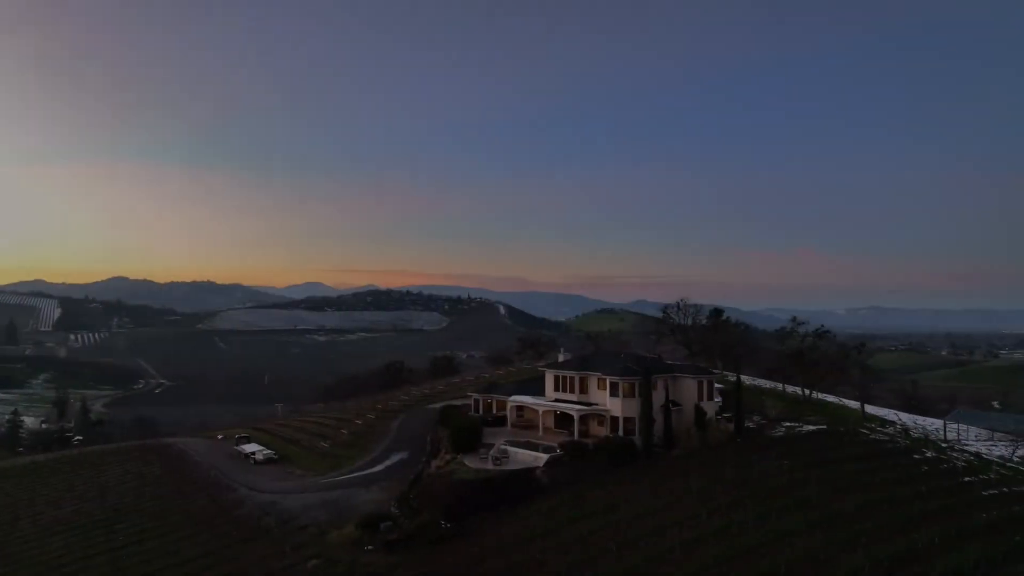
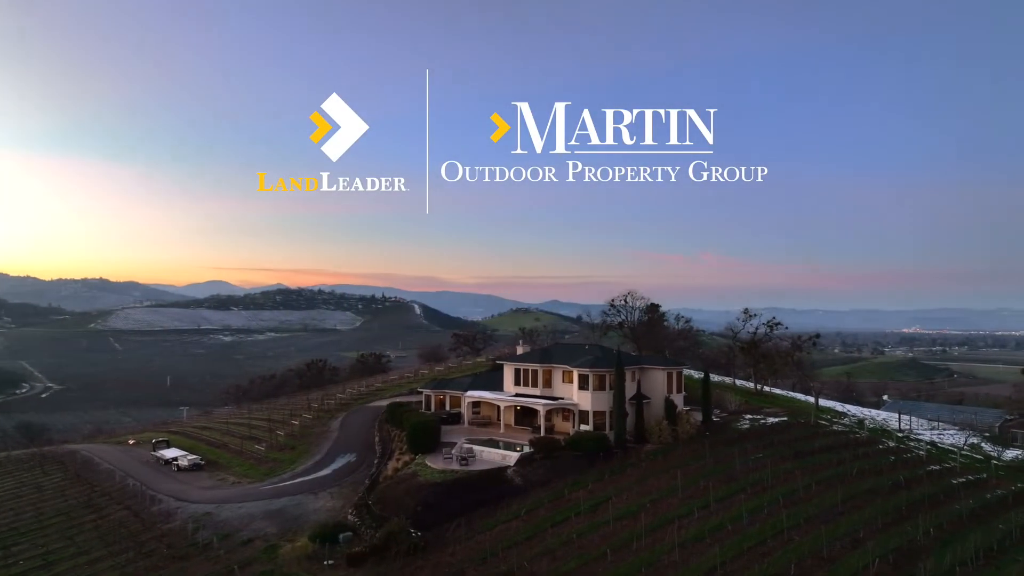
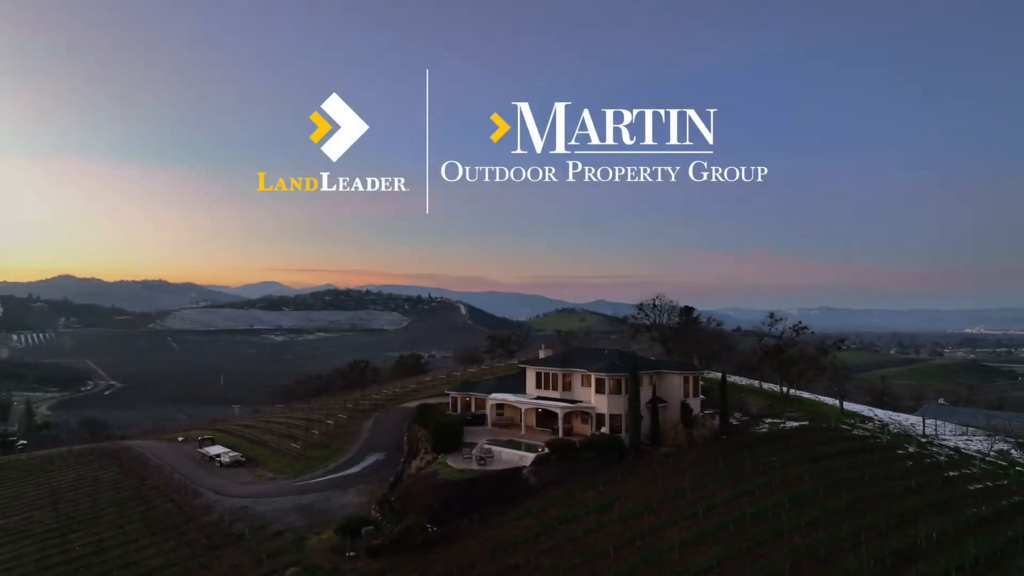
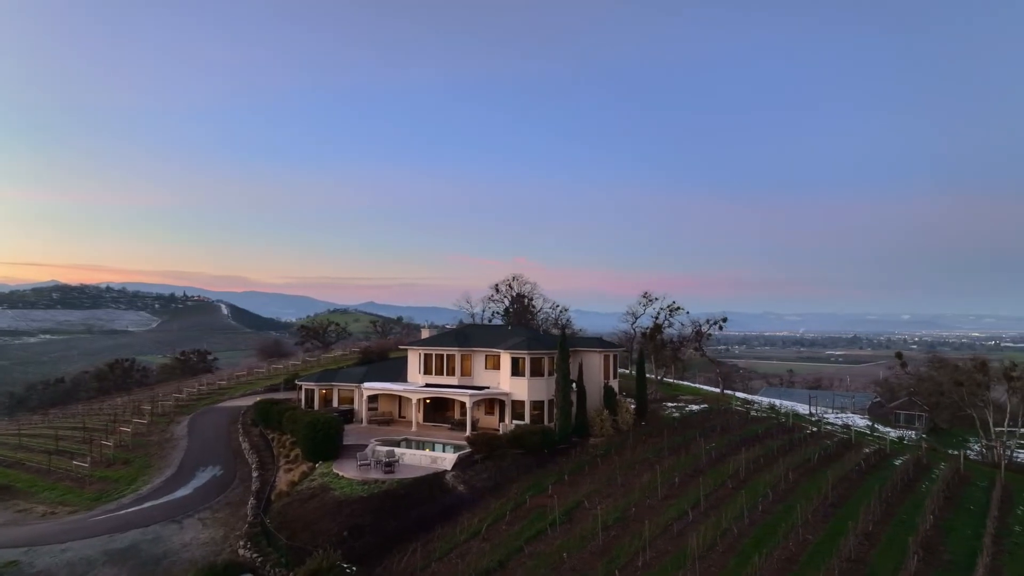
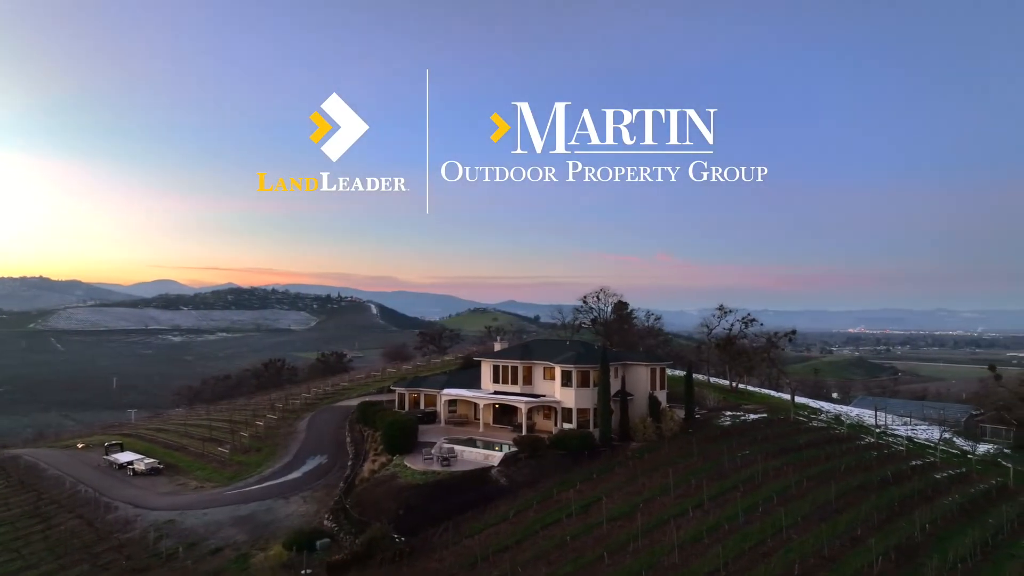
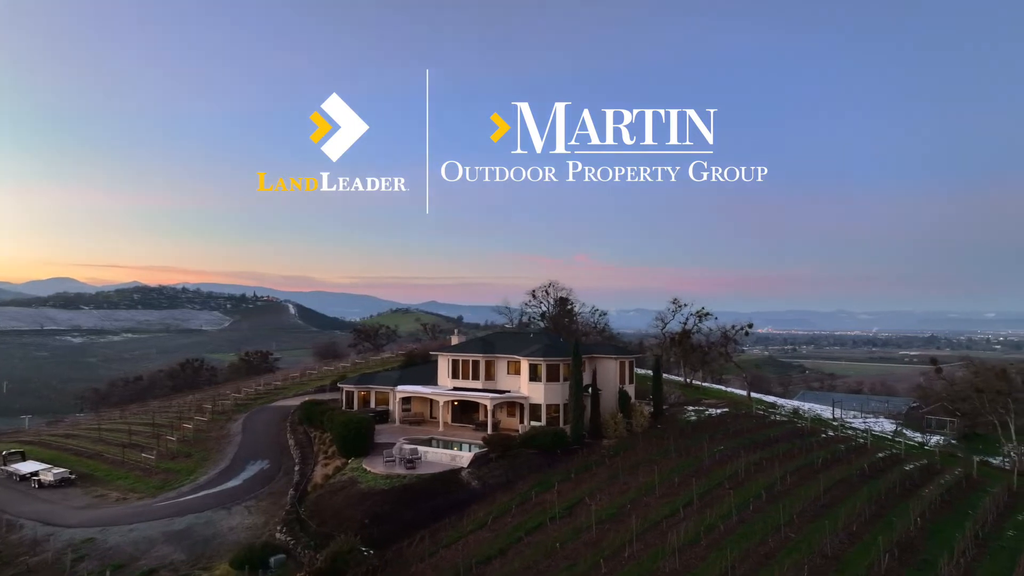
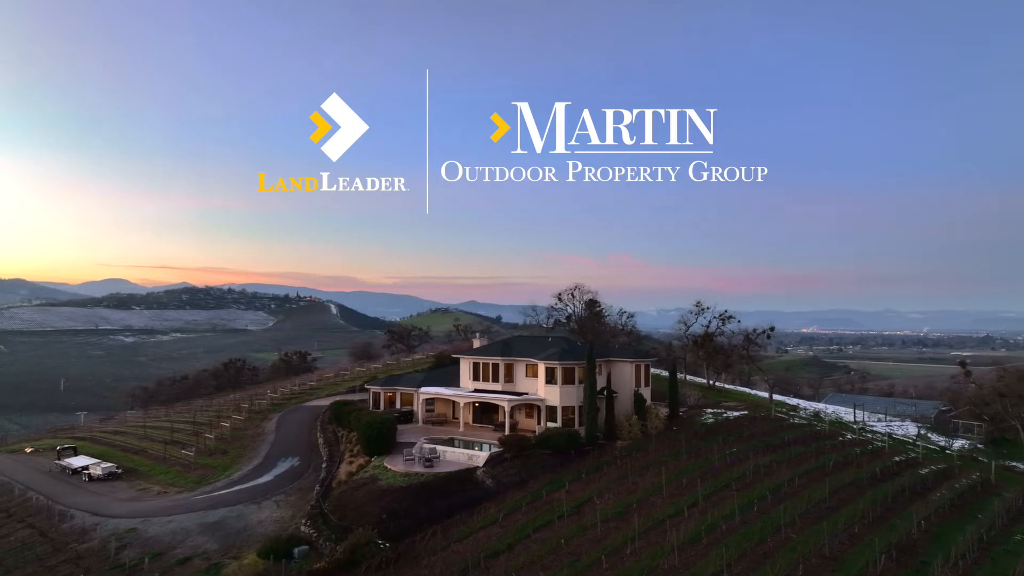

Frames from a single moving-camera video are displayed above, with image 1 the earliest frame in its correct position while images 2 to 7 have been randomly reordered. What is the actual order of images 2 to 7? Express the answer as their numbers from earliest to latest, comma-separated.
3, 2, 5, 7, 6, 4
